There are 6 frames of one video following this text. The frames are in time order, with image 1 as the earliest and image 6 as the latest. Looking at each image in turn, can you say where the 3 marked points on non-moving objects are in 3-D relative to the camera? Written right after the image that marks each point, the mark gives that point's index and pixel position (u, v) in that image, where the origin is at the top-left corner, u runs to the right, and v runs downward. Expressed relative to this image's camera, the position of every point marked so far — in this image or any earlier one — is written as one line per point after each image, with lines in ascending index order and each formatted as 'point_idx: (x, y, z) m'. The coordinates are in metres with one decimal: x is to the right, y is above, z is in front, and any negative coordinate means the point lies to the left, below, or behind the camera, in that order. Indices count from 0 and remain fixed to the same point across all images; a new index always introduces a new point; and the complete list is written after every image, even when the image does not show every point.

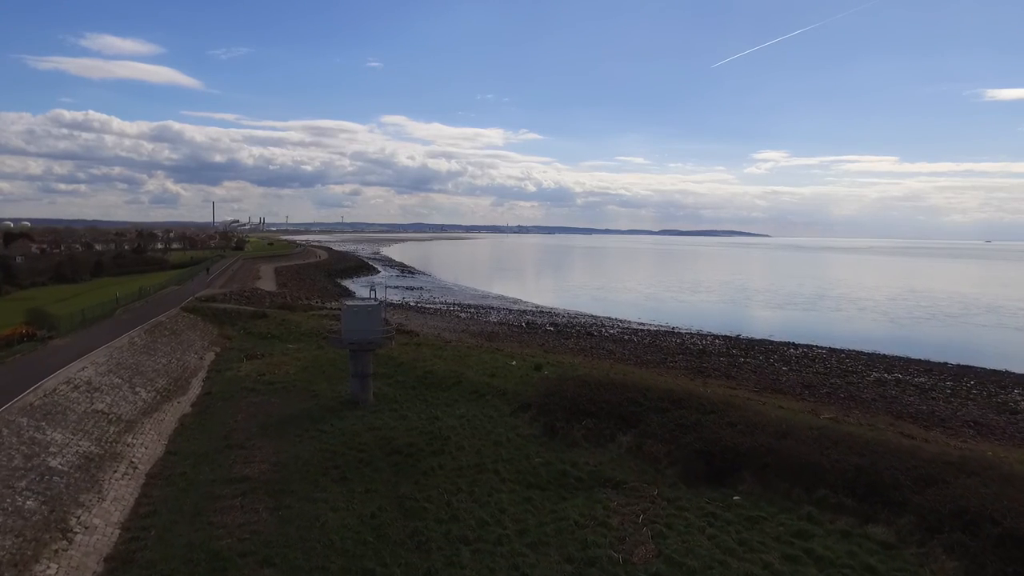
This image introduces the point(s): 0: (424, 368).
0: (-1.8, -1.7, +18.2) m
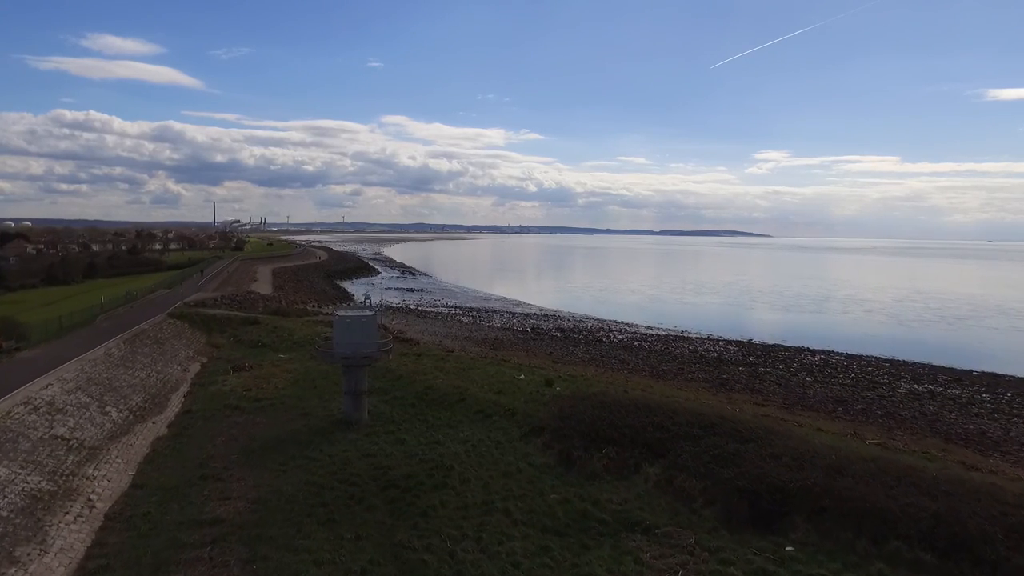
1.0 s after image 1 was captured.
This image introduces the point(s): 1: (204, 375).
0: (-1.6, -1.8, +16.7) m
1: (-6.6, -1.9, +19.0) m
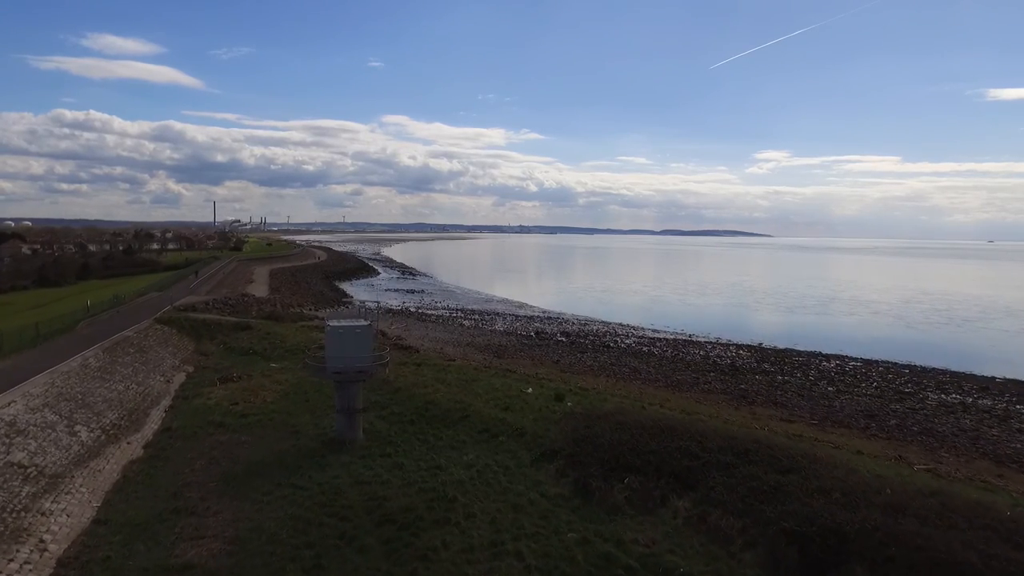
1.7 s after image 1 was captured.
0: (-1.5, -1.9, +15.5) m
1: (-6.4, -2.0, +17.8) m
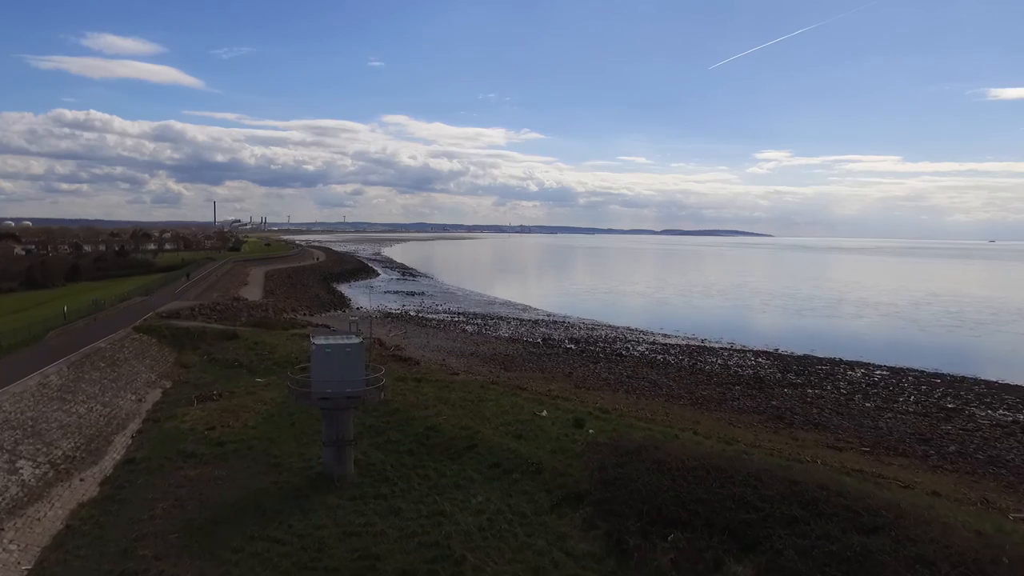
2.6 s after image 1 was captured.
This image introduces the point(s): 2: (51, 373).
0: (-1.3, -2.1, +13.6) m
1: (-6.2, -2.1, +16.0) m
2: (-7.9, -1.5, +15.3) m
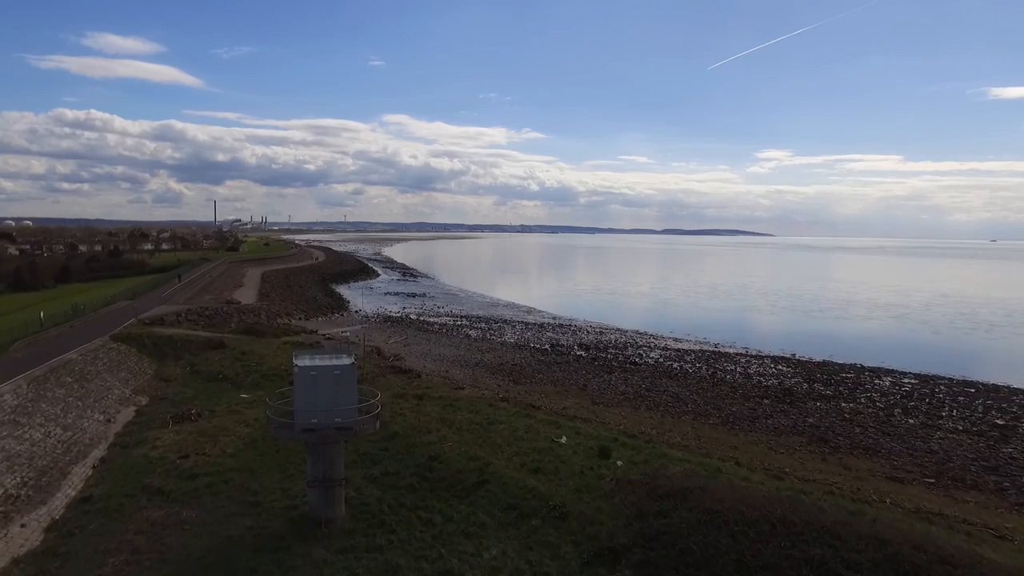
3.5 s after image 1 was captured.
0: (-1.1, -2.2, +11.9) m
1: (-6.0, -2.2, +14.2) m
2: (-7.7, -1.6, +13.6) m
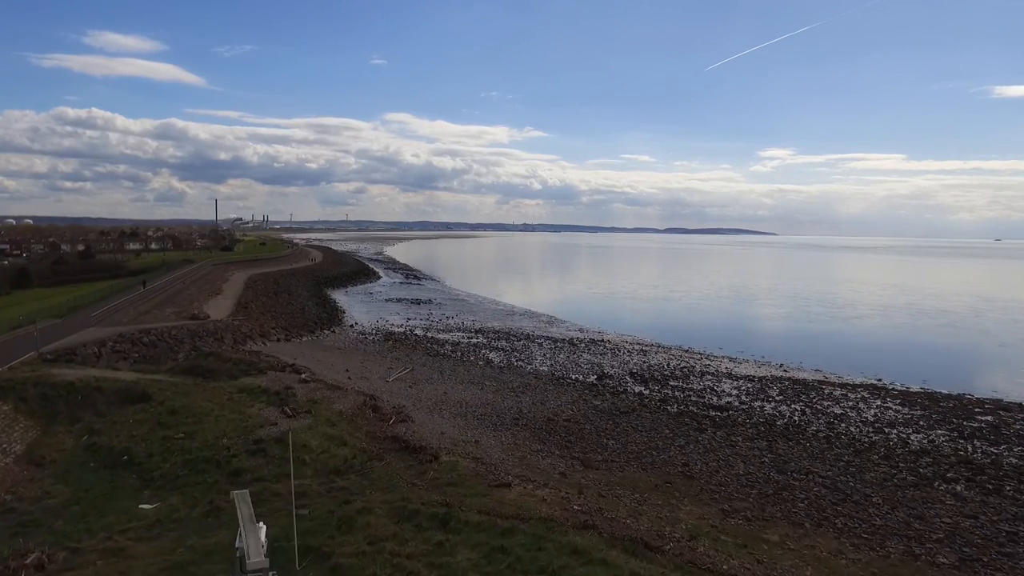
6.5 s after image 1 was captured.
0: (-0.2, -2.6, +5.1) m
1: (-5.1, -2.7, +7.5) m
2: (-6.8, -2.0, +6.8) m
